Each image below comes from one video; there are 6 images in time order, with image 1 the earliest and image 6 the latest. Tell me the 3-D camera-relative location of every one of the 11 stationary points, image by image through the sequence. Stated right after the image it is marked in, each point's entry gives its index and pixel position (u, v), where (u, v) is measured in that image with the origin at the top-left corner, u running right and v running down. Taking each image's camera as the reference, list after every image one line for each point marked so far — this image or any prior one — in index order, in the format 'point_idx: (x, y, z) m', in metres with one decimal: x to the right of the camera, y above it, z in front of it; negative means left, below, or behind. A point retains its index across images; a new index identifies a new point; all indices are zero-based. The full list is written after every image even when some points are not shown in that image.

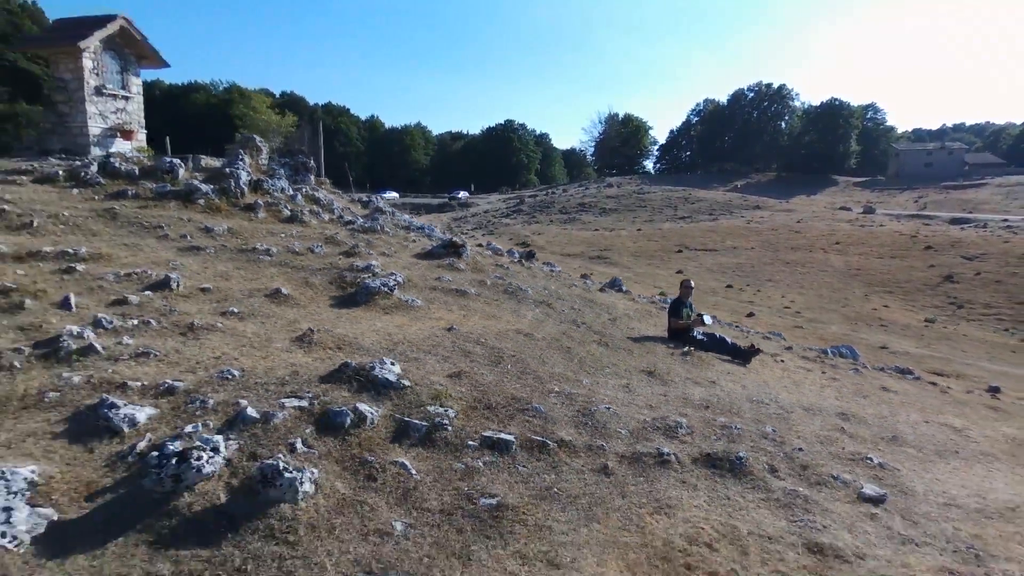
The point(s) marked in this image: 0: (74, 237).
0: (-4.6, +0.6, +6.9) m
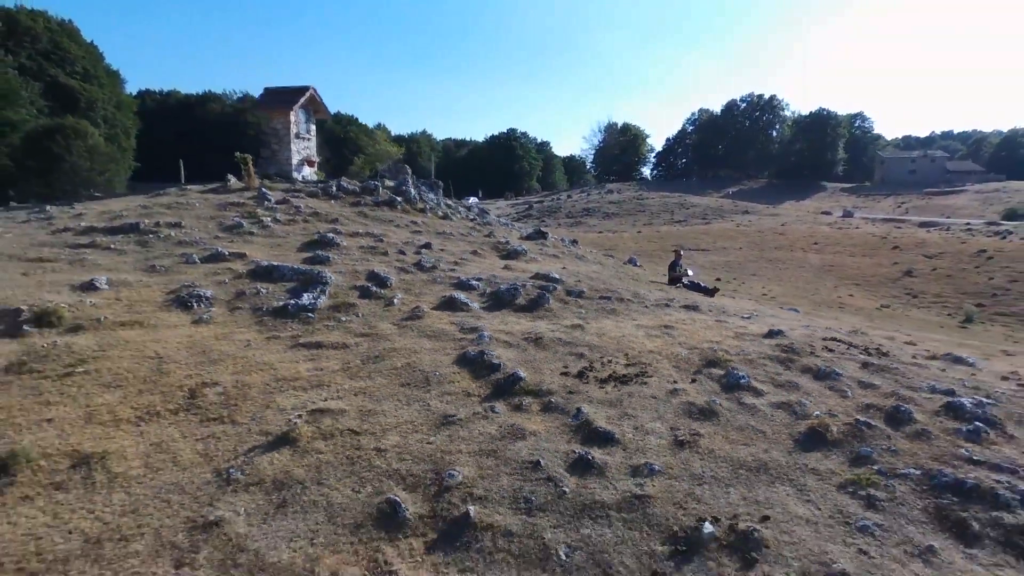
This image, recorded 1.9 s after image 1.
0: (-3.1, +1.3, +13.3) m
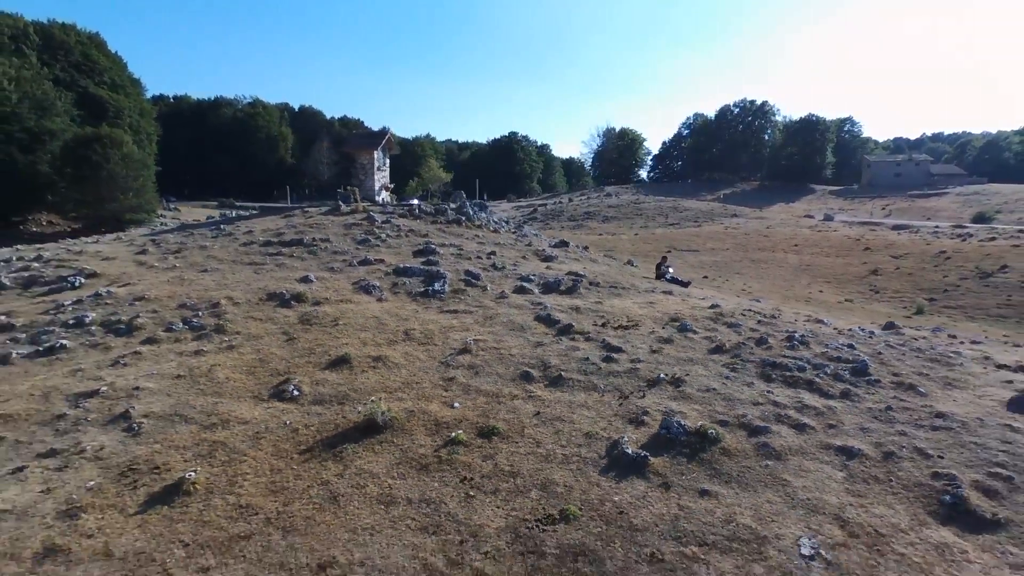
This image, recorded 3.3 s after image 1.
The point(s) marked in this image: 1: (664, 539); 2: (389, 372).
0: (-2.0, +1.5, +19.2) m
1: (+1.5, -2.4, +6.5) m
2: (-2.0, -1.3, +10.6) m
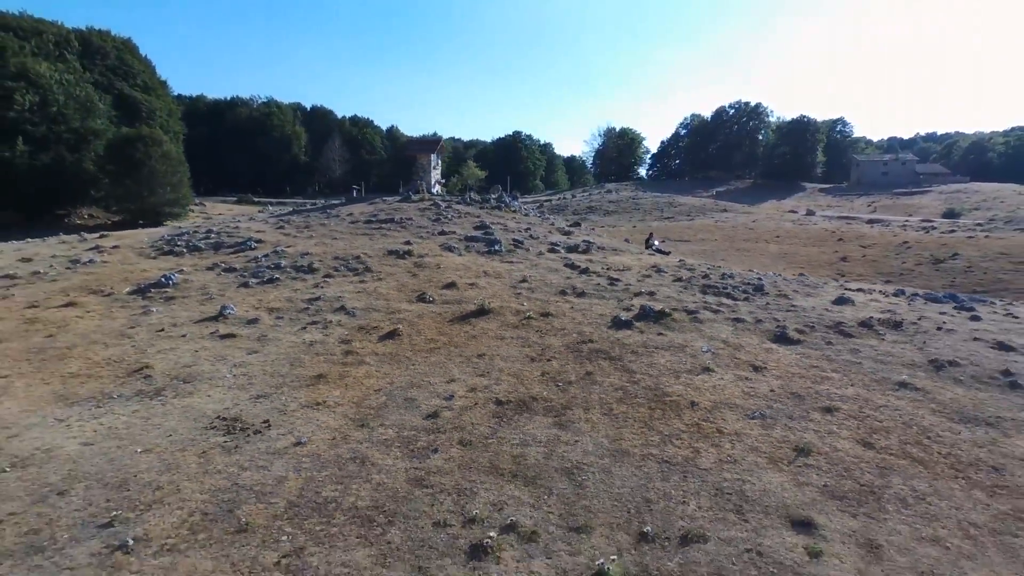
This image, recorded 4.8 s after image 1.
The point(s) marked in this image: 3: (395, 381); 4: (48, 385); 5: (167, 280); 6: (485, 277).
0: (-0.9, +2.8, +26.5) m
1: (+2.7, -1.2, +13.8) m
2: (-0.9, -0.1, +17.9) m
3: (-2.2, -1.7, +12.4) m
4: (-8.7, -1.8, +12.4) m
5: (-9.7, +0.2, +18.3) m
6: (-0.8, +0.3, +19.2) m
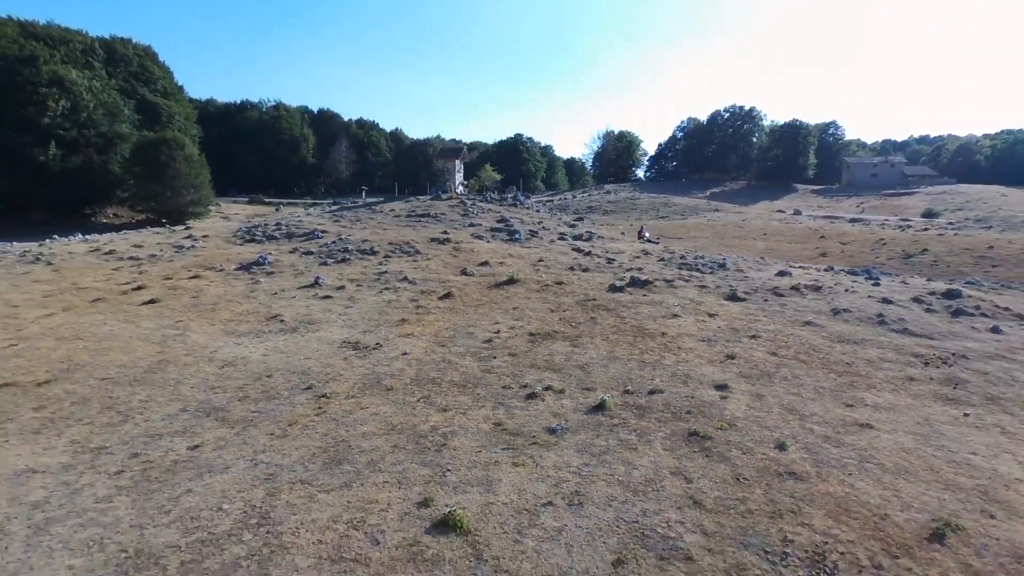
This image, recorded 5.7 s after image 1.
0: (-0.2, +3.6, +31.8) m
1: (+3.4, -0.4, +19.1) m
2: (-0.1, +0.7, +23.2) m
3: (-1.5, -0.9, +17.7) m
4: (-8.0, -1.0, +17.6) m
5: (-8.9, +1.0, +23.6) m
6: (-0.1, +1.1, +24.4) m
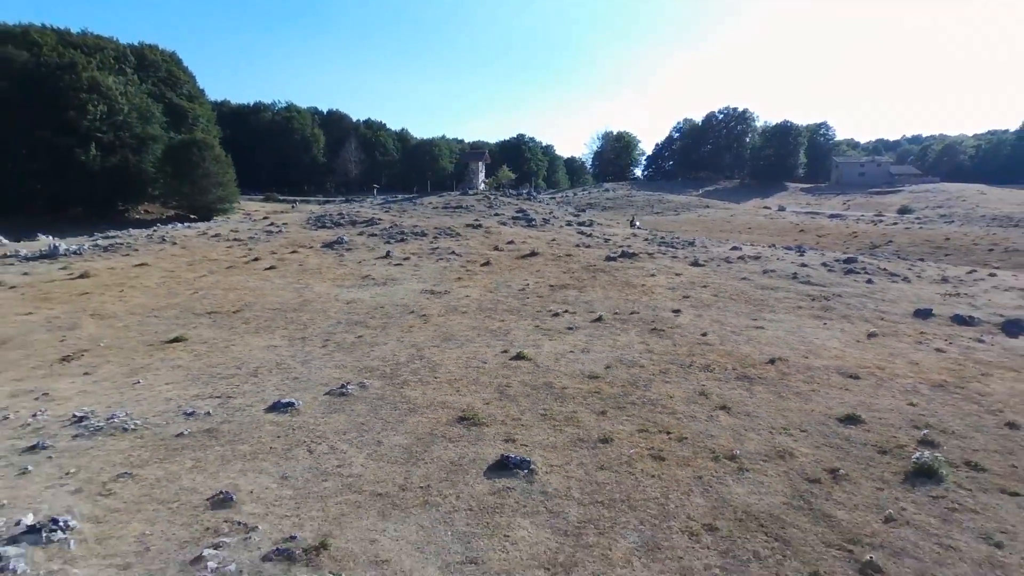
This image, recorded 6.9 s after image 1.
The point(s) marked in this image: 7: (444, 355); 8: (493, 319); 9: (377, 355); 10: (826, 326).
0: (+0.7, +4.8, +39.0) m
1: (+4.3, +0.8, +26.4) m
2: (+0.8, +2.0, +30.4) m
3: (-0.6, +0.3, +24.9) m
4: (-7.0, +0.2, +24.9) m
5: (-8.0, +2.3, +30.9) m
6: (+0.8, +2.4, +31.7) m
7: (-1.6, -1.6, +15.4) m
8: (-0.5, -0.9, +19.3) m
9: (-3.3, -1.6, +15.8) m
10: (+8.9, -1.1, +18.7) m
